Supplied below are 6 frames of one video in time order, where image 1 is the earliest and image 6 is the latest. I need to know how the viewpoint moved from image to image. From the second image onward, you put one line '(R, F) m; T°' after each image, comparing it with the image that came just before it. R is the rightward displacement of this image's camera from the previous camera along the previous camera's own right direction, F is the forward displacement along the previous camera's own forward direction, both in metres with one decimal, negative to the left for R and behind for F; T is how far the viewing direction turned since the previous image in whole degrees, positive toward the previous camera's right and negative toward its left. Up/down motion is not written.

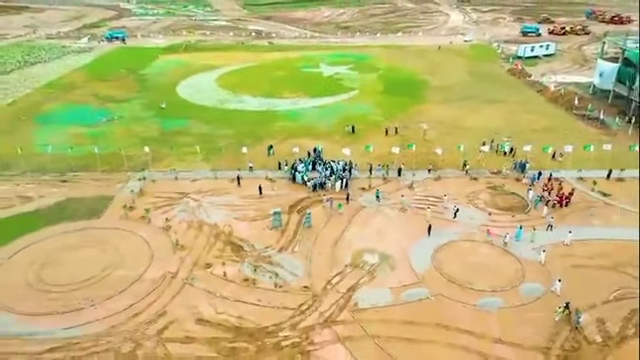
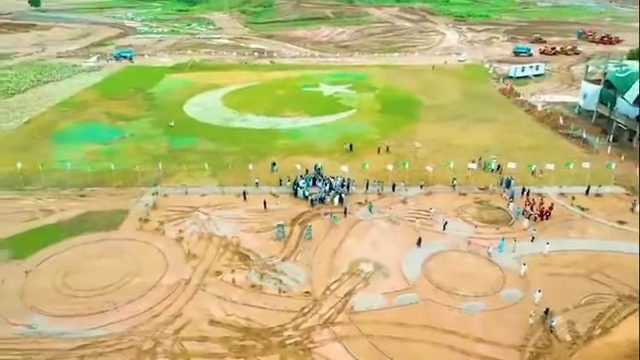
(0.0, -2.0) m; 0°
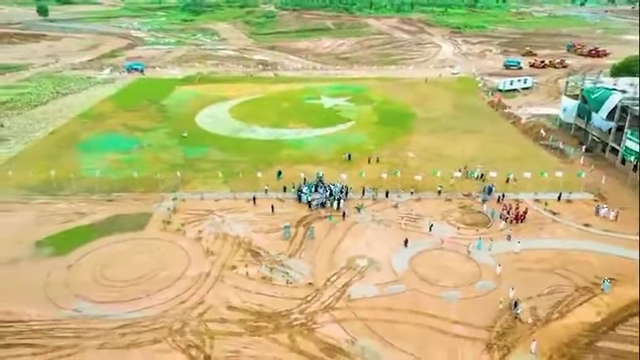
(-0.1, -3.4) m; 0°
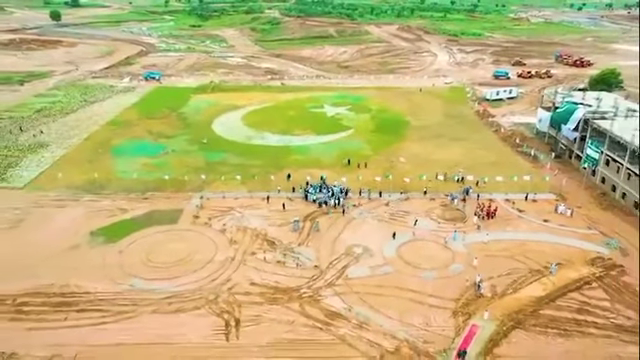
(-0.1, -5.6) m; 0°
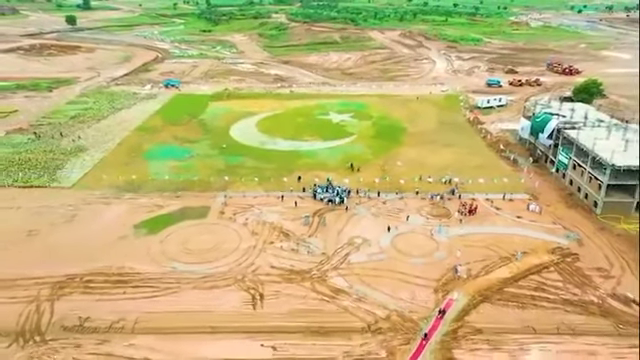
(-0.2, -6.1) m; 0°
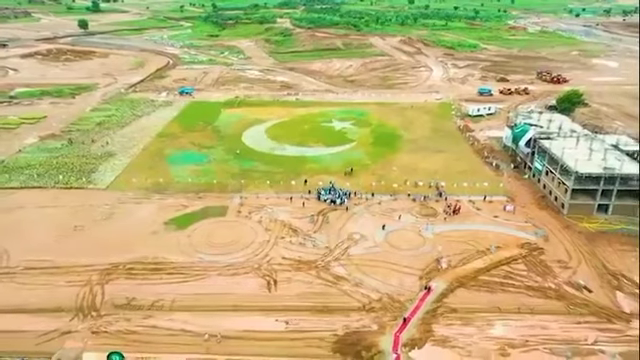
(-0.2, -6.1) m; 0°
